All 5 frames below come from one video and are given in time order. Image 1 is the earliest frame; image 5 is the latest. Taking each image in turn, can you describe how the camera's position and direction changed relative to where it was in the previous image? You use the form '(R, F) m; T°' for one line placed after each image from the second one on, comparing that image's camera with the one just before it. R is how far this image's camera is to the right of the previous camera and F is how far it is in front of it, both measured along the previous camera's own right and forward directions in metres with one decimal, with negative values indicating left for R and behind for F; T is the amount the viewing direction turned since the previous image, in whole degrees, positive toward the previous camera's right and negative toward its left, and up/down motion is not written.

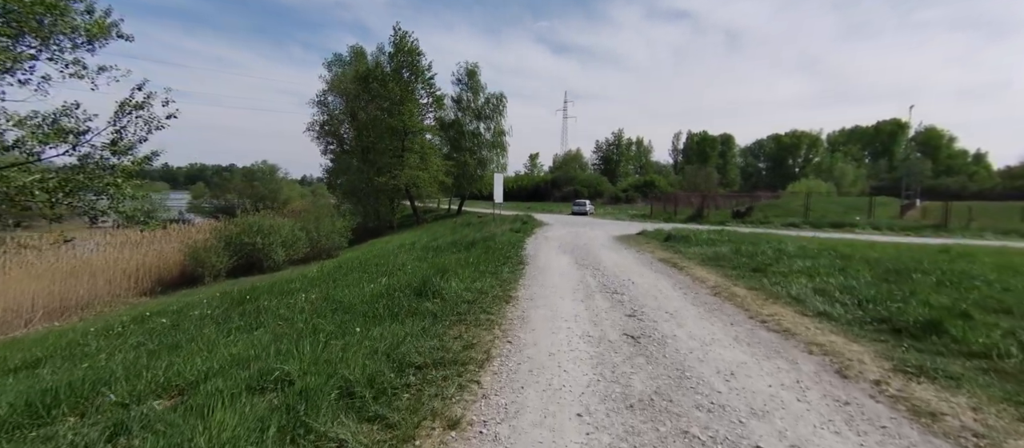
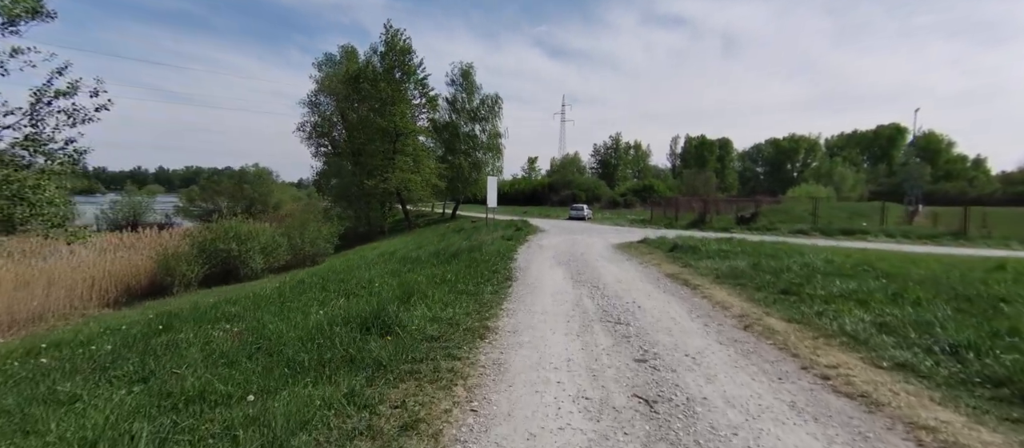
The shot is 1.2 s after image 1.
(+0.3, +1.6) m; 0°
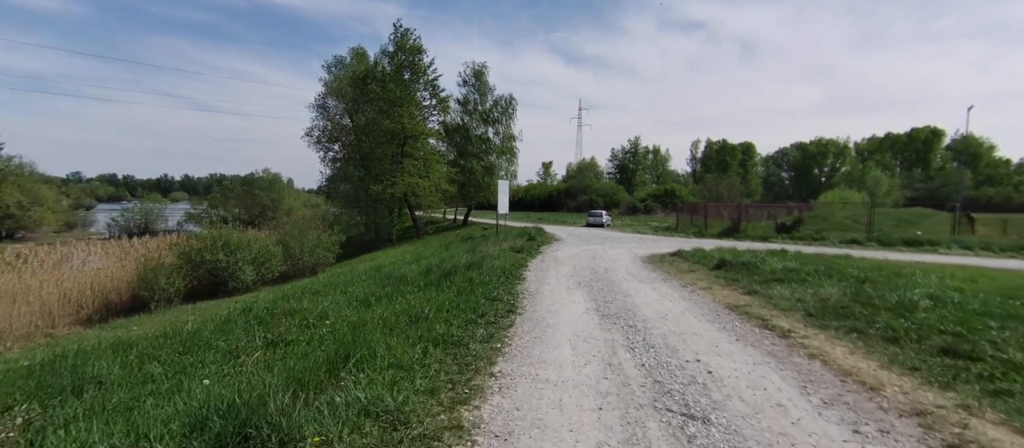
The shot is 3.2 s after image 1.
(+0.2, +2.8) m; -2°
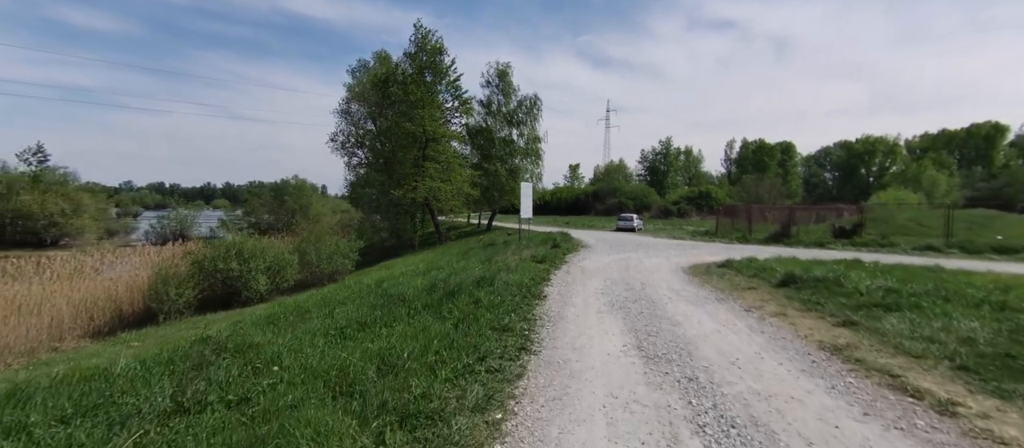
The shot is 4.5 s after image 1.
(+0.2, +1.9) m; -4°
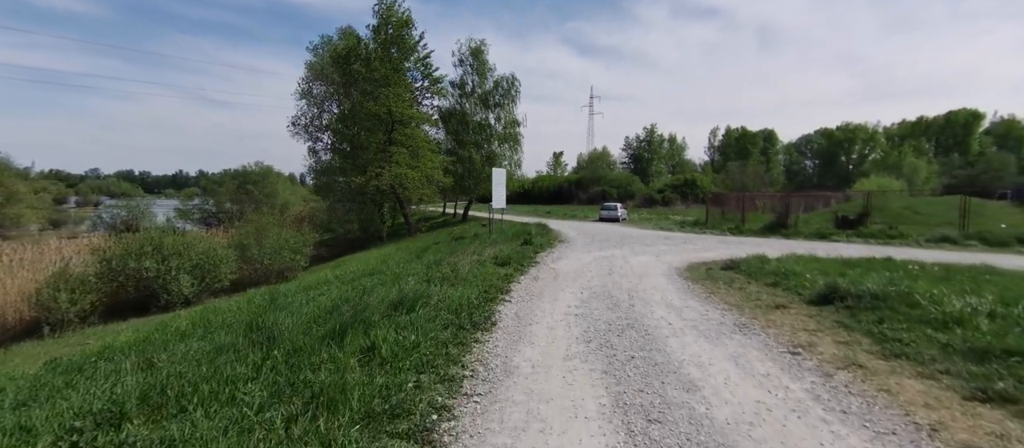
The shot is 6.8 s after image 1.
(+0.7, +3.1) m; +2°
